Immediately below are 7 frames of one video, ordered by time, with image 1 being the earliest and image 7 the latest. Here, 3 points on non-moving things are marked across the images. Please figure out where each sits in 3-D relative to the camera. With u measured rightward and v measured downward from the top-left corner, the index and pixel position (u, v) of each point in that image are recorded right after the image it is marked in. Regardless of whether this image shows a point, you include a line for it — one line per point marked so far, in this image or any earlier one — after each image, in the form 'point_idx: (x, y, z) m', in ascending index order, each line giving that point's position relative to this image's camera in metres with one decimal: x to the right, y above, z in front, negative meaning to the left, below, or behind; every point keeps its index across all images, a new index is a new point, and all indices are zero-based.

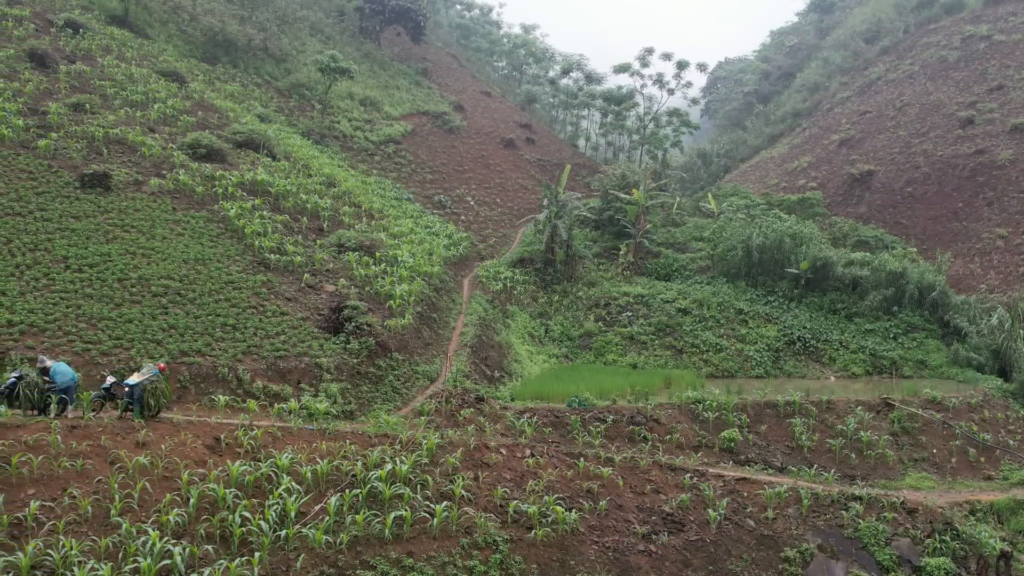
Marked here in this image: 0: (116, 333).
0: (-6.4, -0.7, +9.4) m
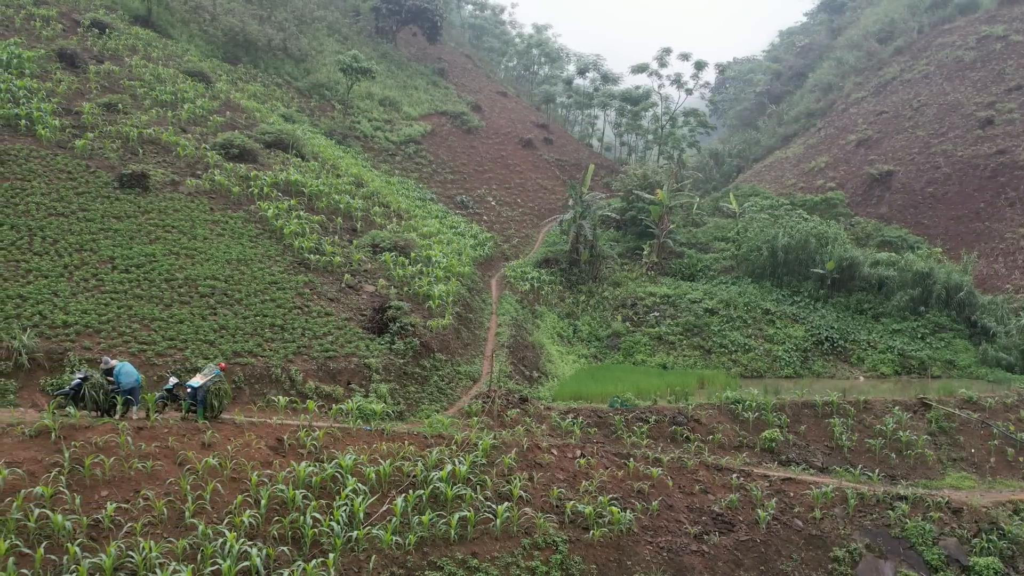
0: (-5.5, -0.7, +9.4) m
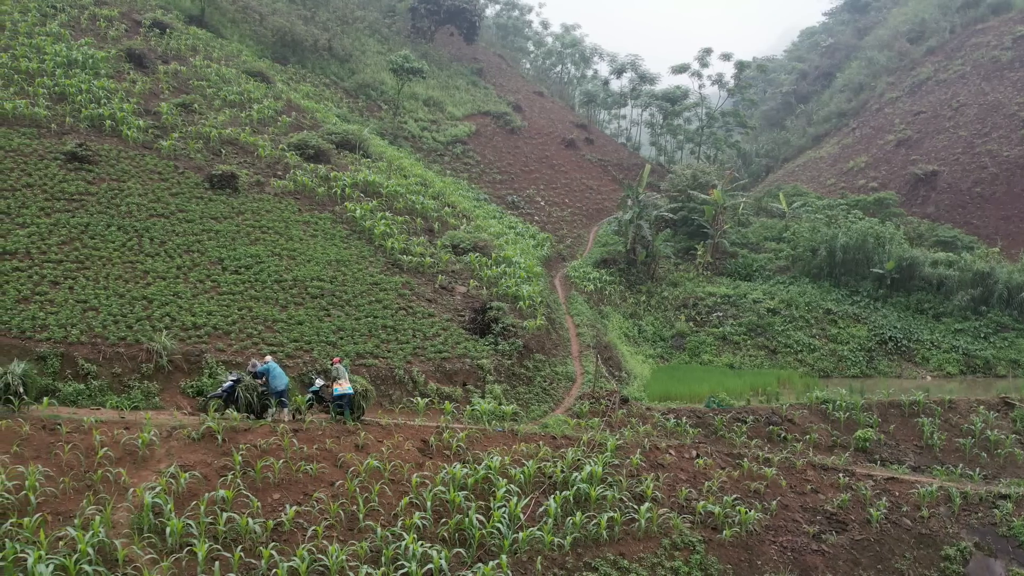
0: (-3.5, -0.8, +9.3) m
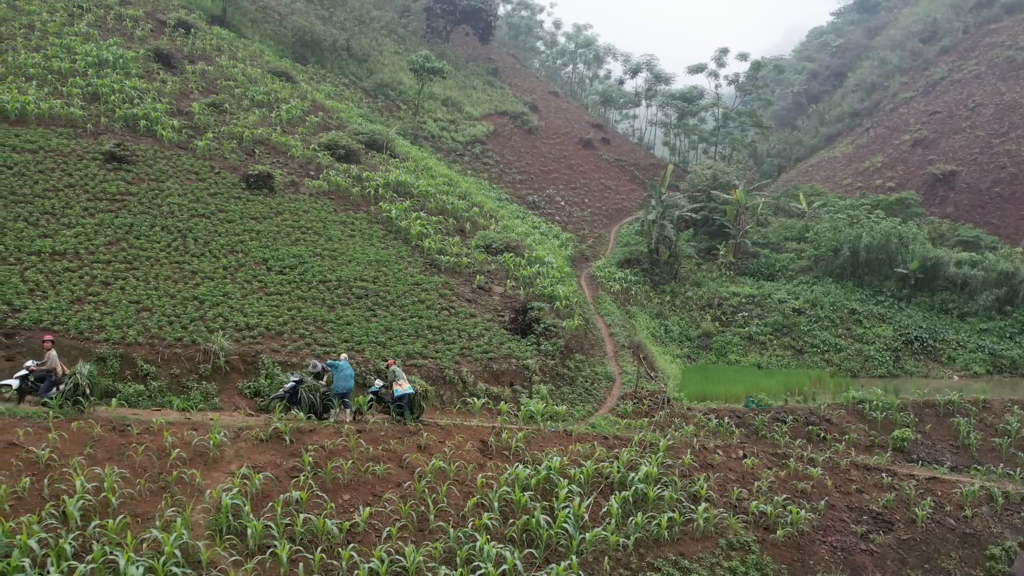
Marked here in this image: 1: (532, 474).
0: (-2.7, -0.8, +9.3) m
1: (+0.3, -2.5, +7.7) m
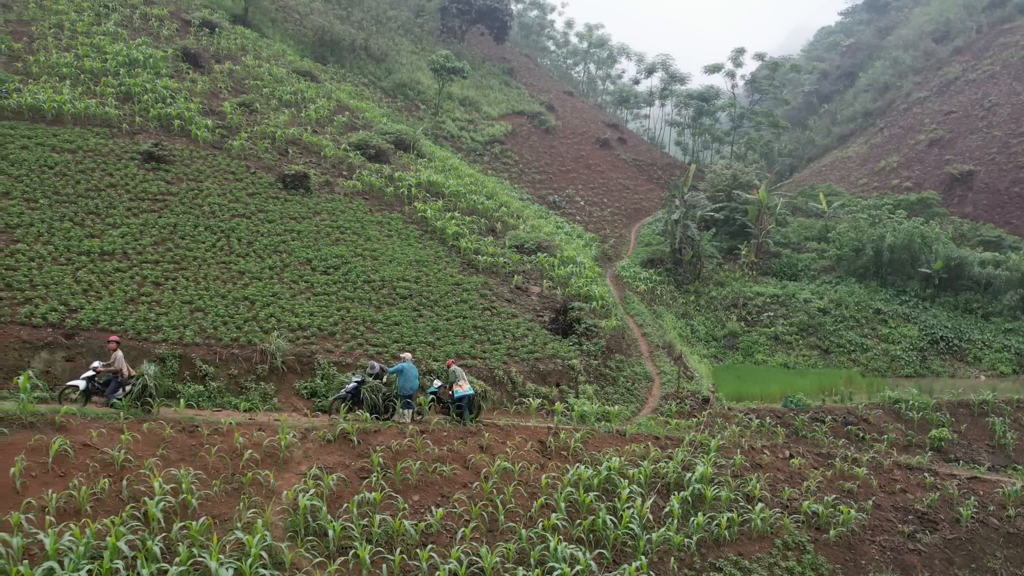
0: (-1.9, -0.8, +9.3) m
1: (+1.1, -2.5, +7.6) m
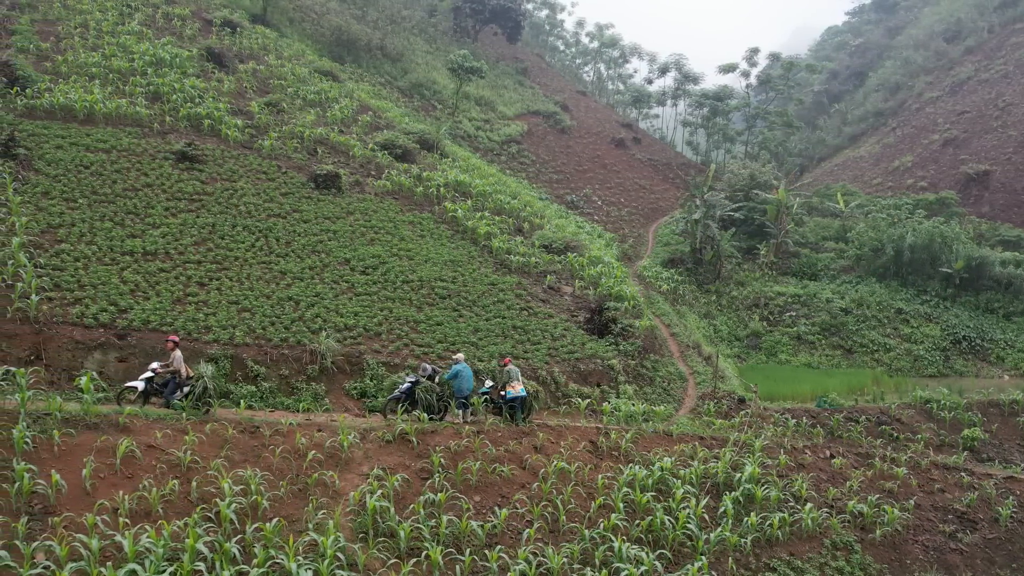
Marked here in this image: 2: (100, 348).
0: (-1.2, -0.8, +9.3) m
1: (+1.8, -2.5, +7.6) m
2: (-5.3, -0.8, +7.5) m
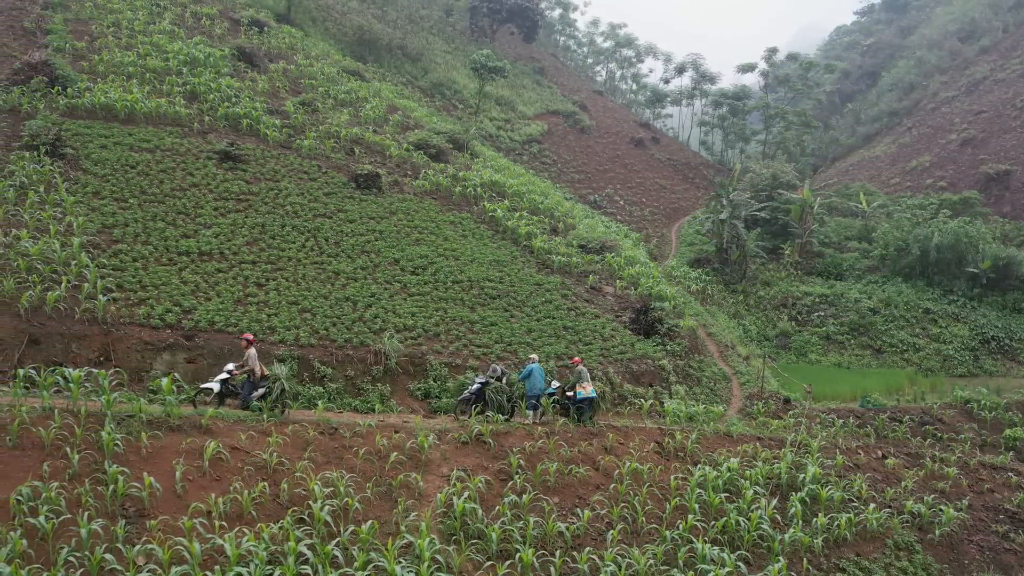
0: (-0.3, -0.8, +9.3) m
1: (+2.7, -2.5, +7.6) m
2: (-4.4, -0.8, +7.4) m
